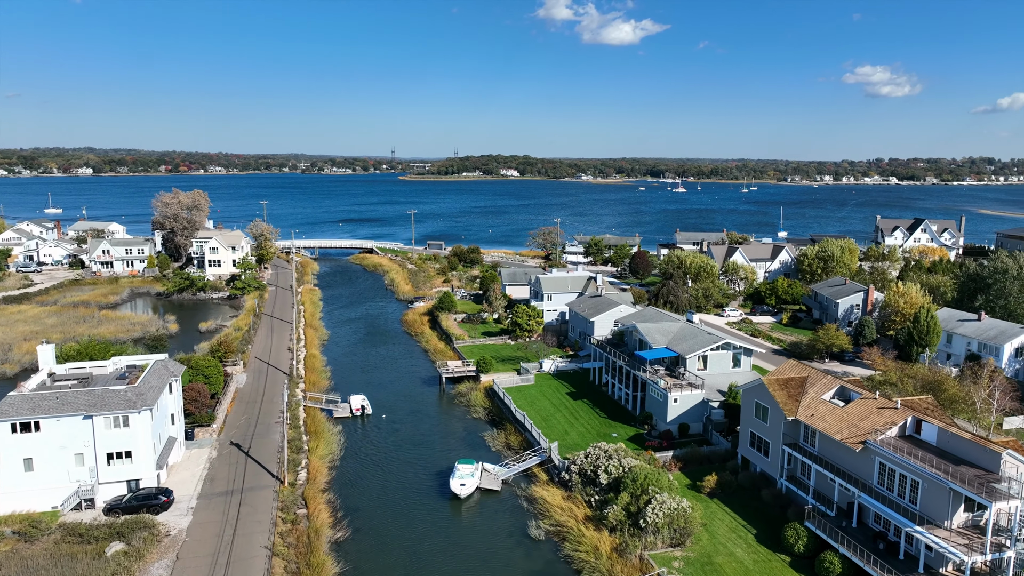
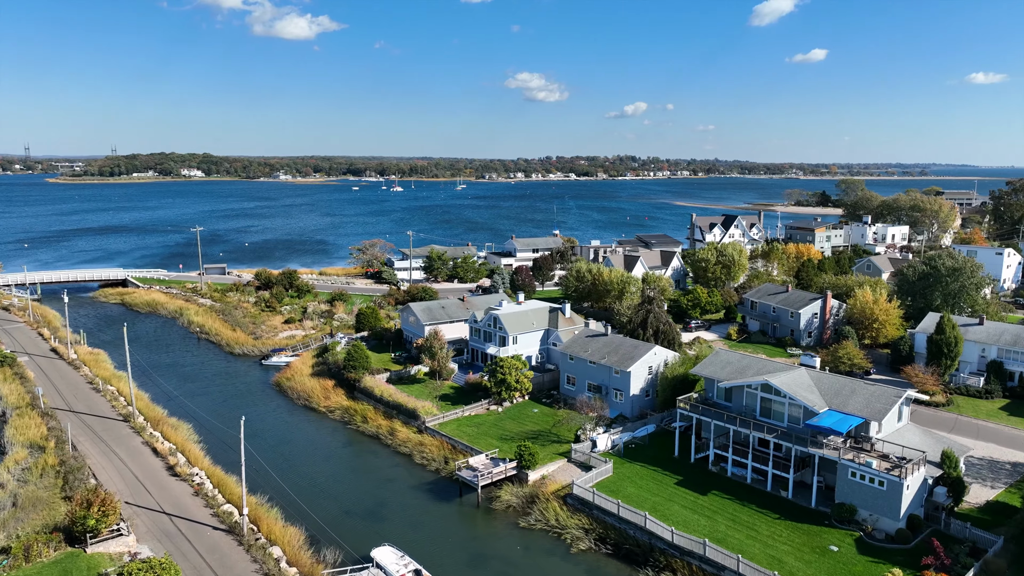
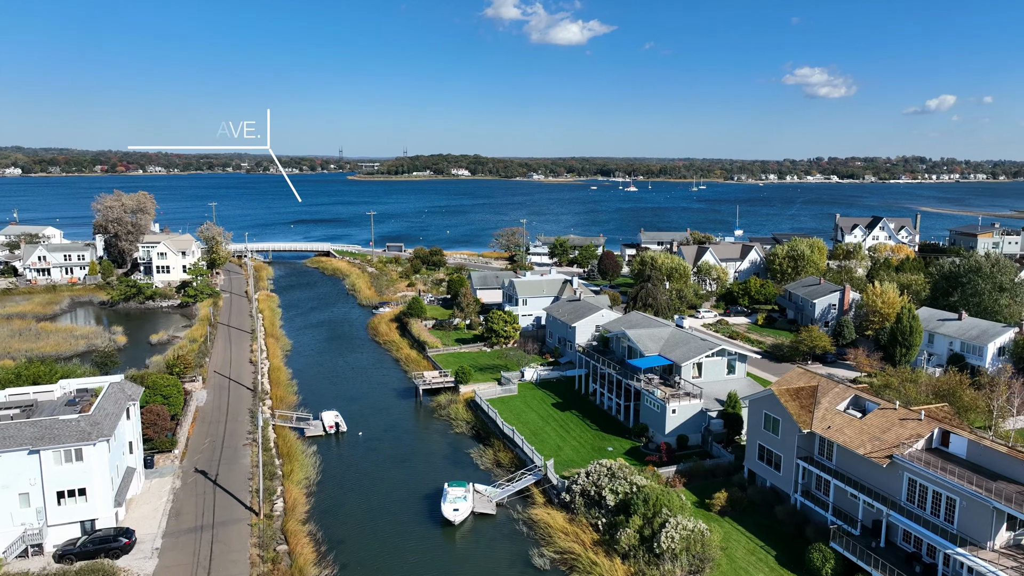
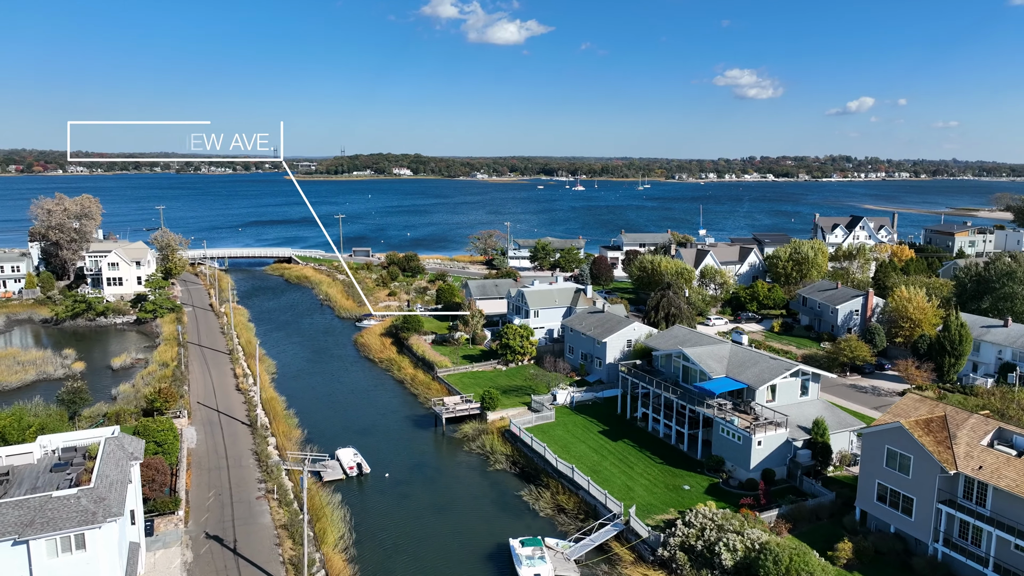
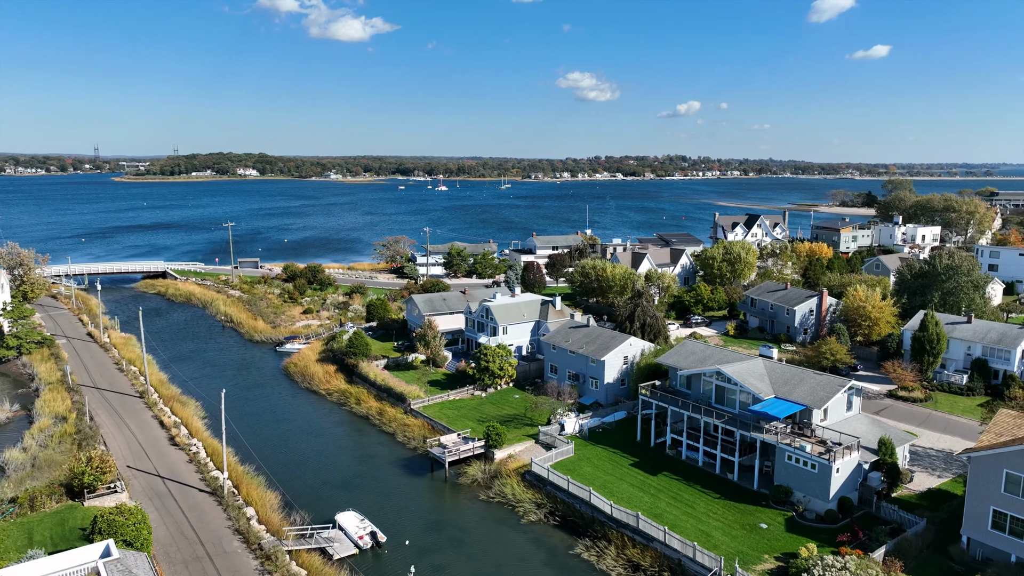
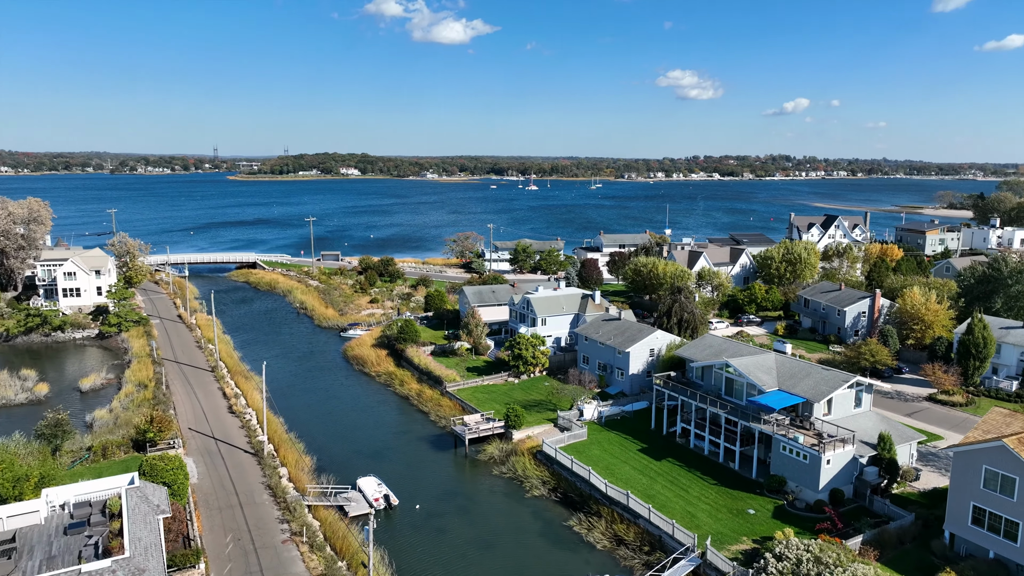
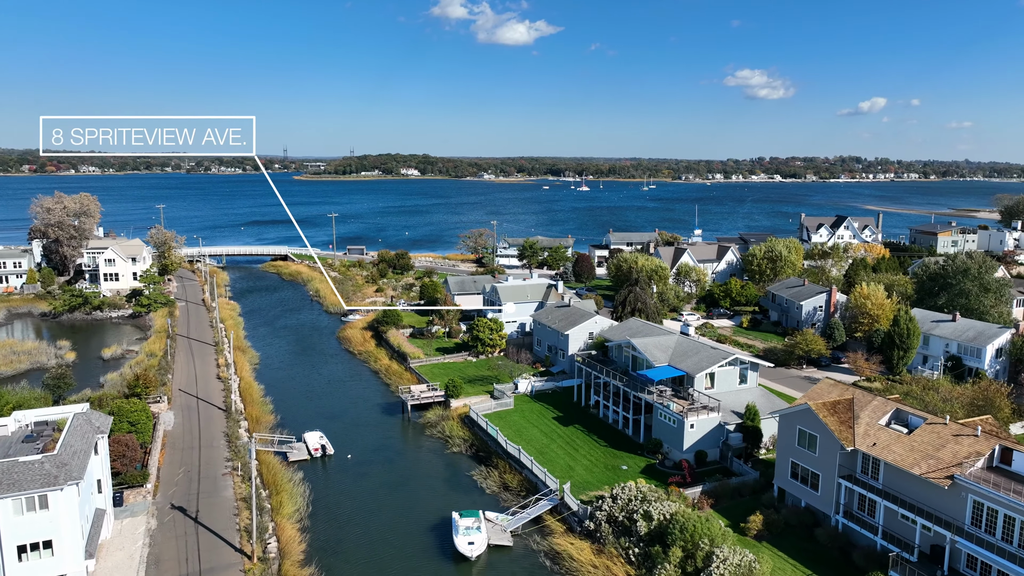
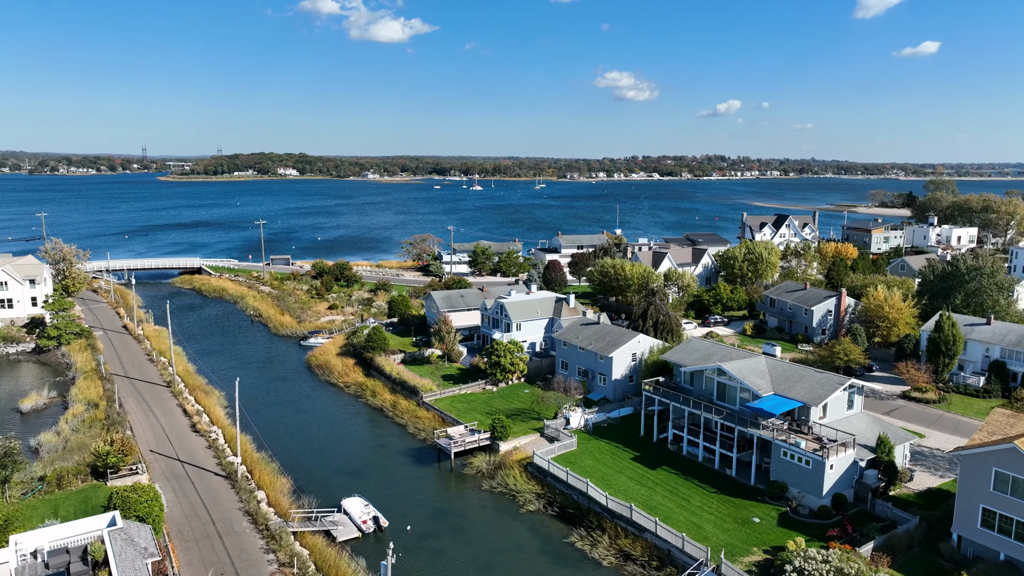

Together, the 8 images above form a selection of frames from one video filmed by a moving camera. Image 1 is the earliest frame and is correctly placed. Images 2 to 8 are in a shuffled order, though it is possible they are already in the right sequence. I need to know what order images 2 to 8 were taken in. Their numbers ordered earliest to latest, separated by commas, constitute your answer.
3, 7, 4, 6, 8, 5, 2
